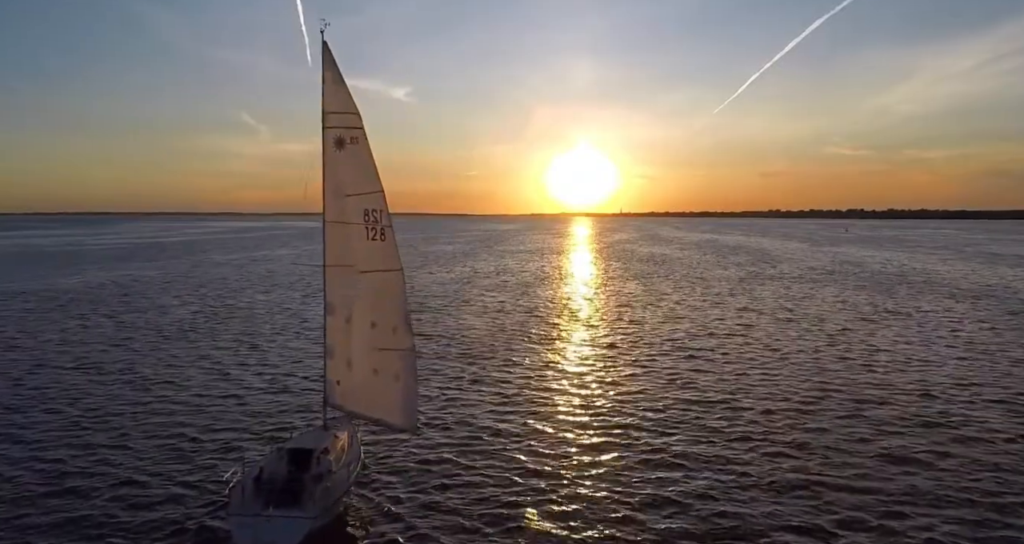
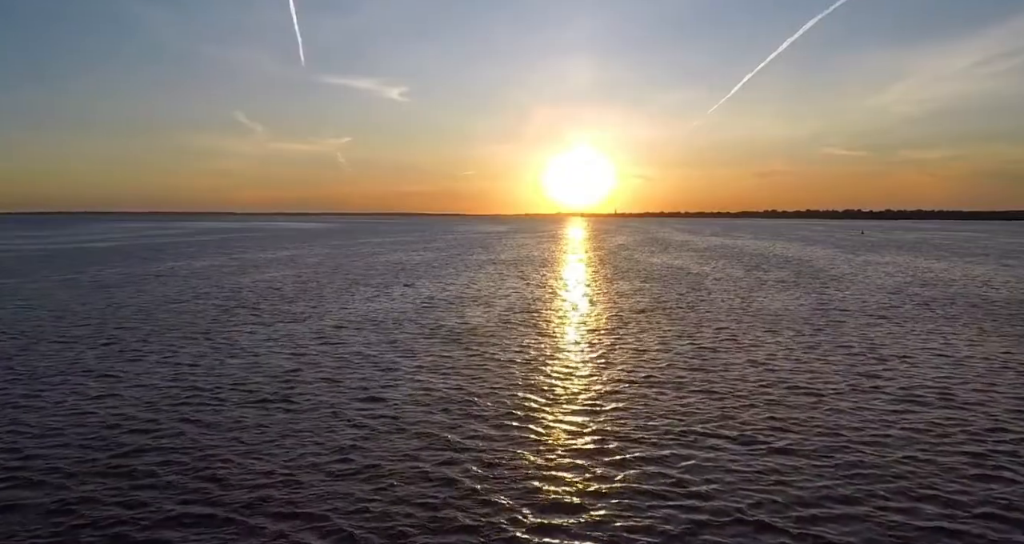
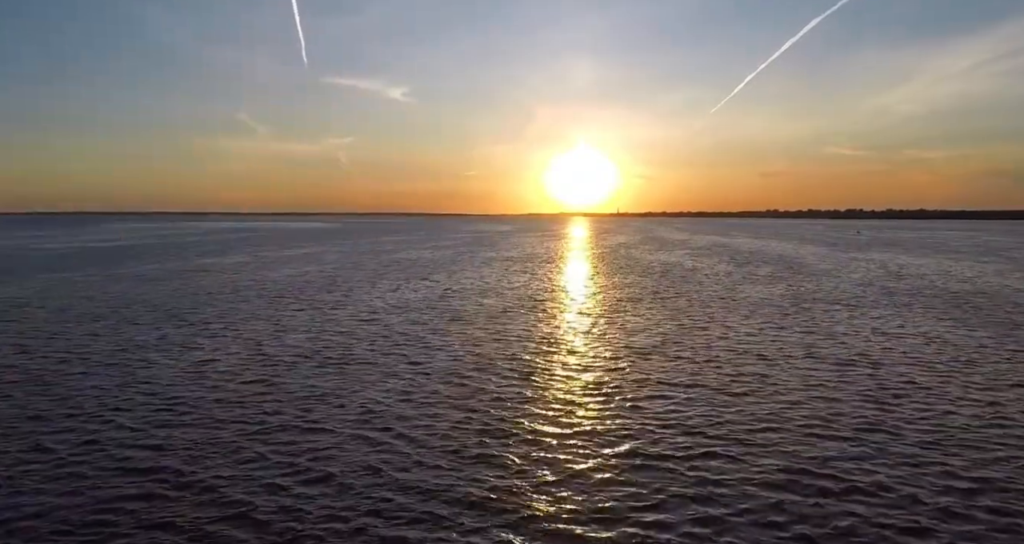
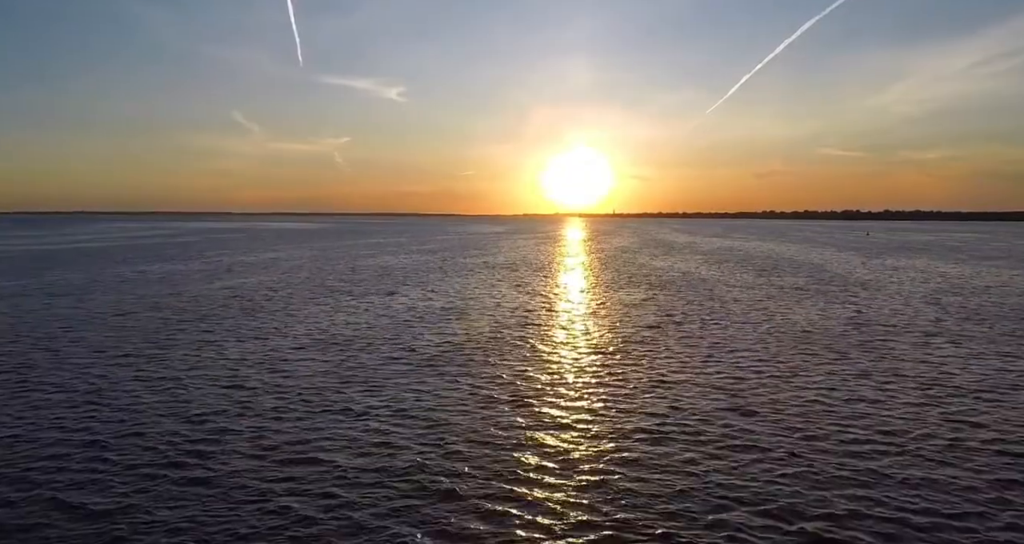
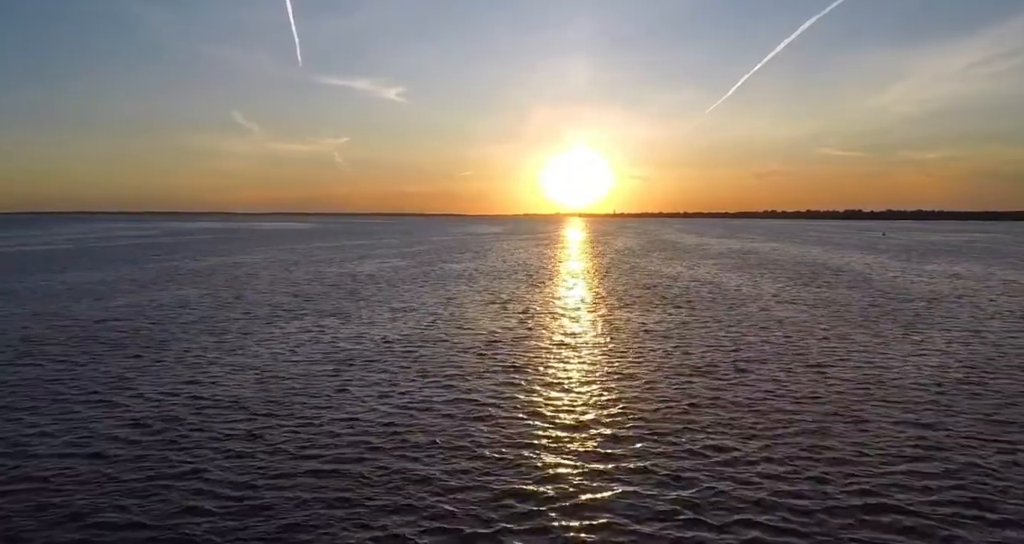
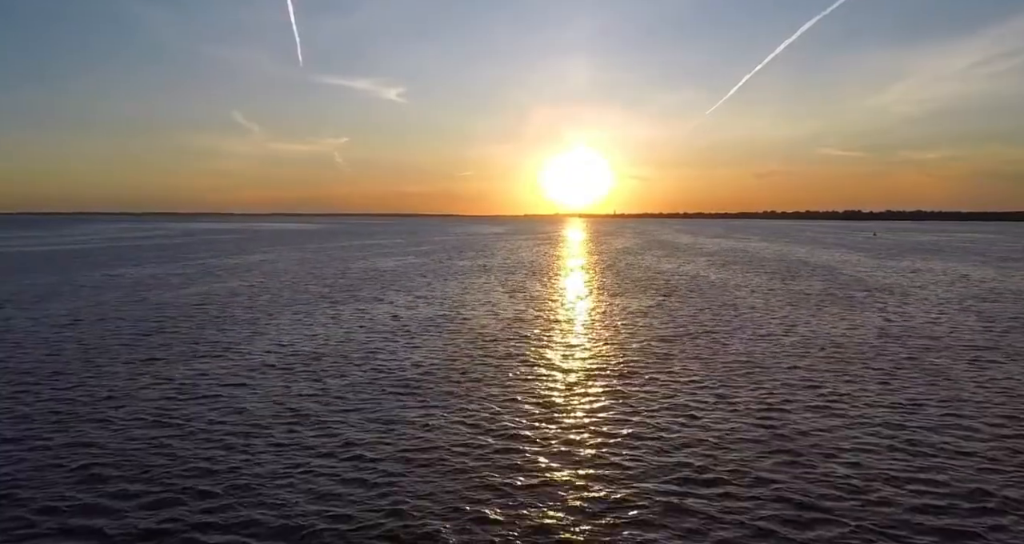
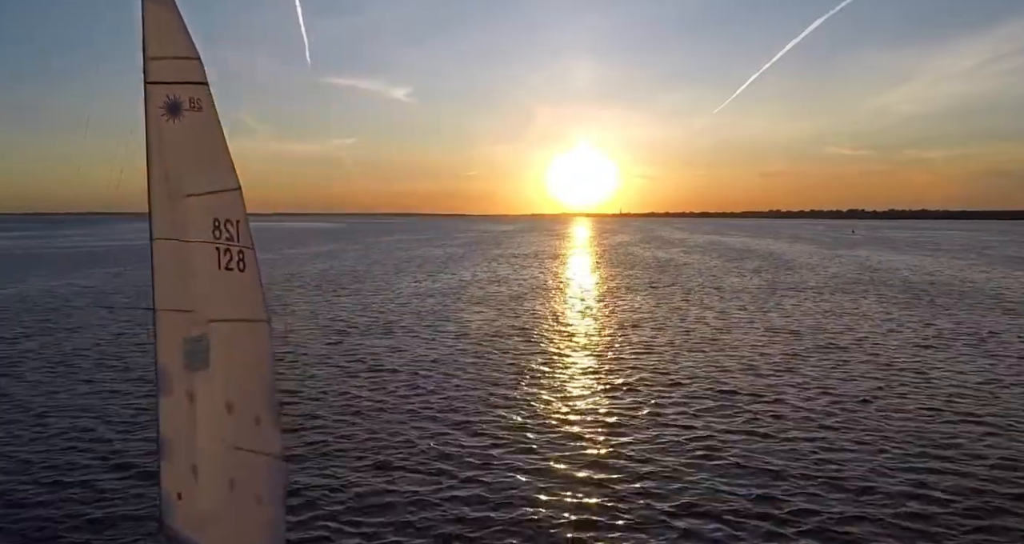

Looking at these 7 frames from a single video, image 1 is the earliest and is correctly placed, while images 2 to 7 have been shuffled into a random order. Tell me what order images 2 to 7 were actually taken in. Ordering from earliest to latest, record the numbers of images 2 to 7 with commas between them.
7, 3, 2, 4, 6, 5
